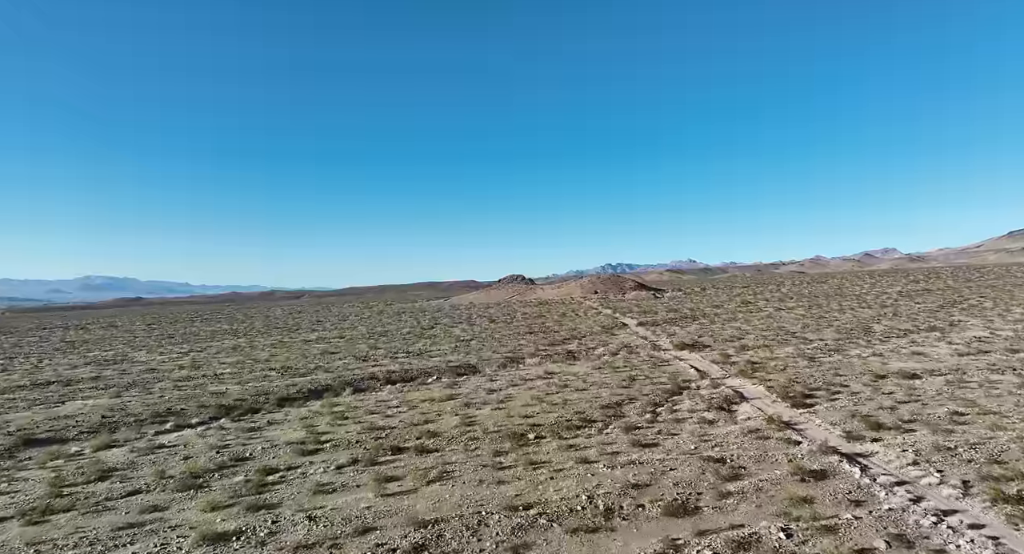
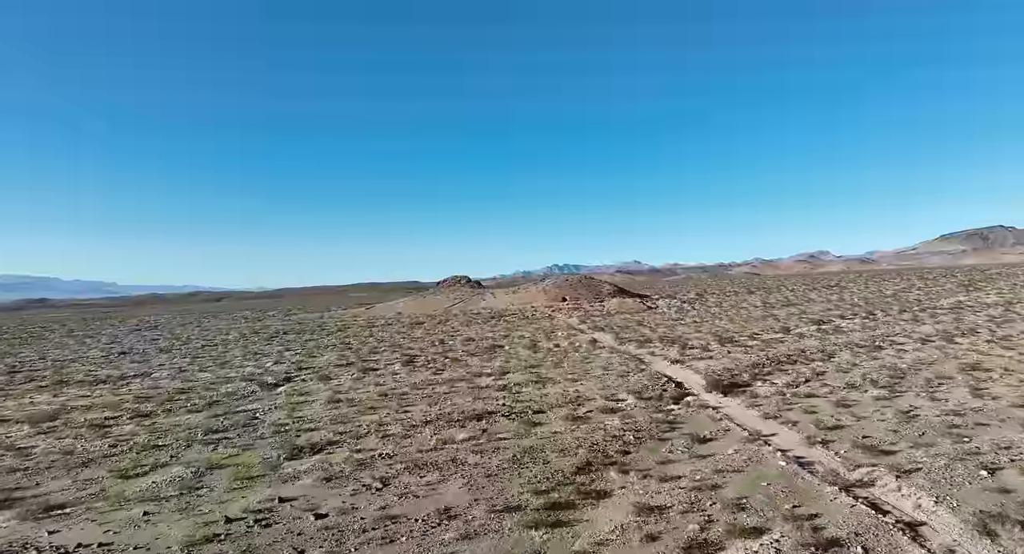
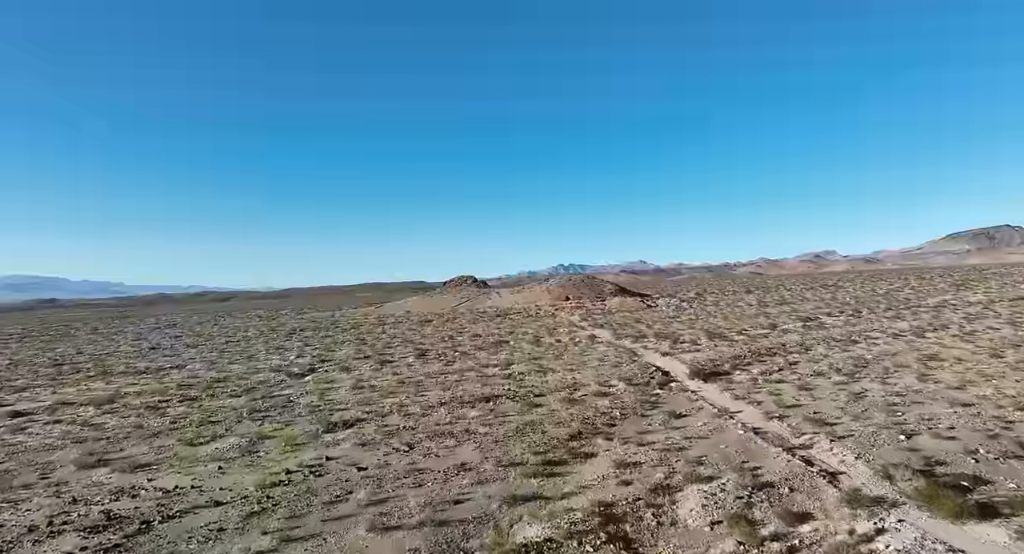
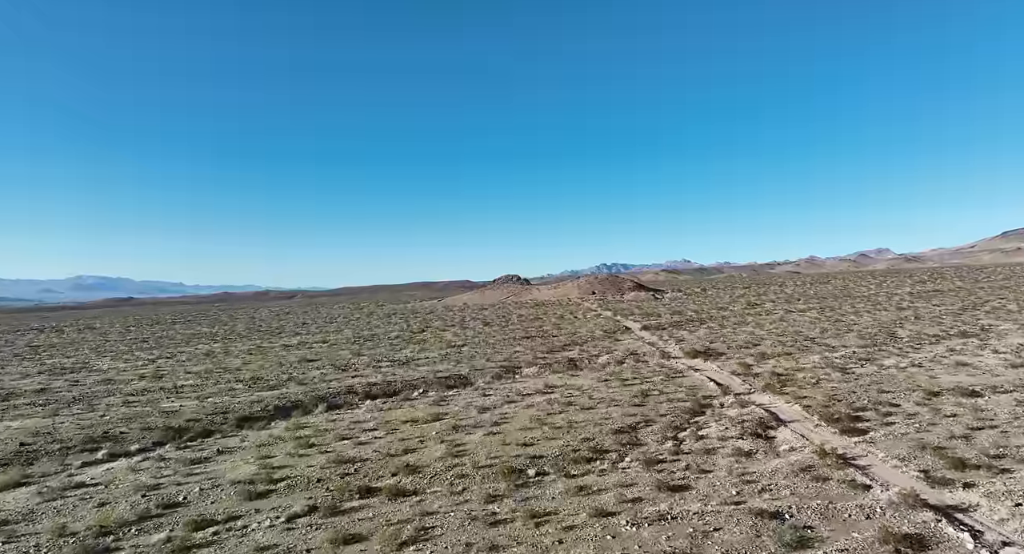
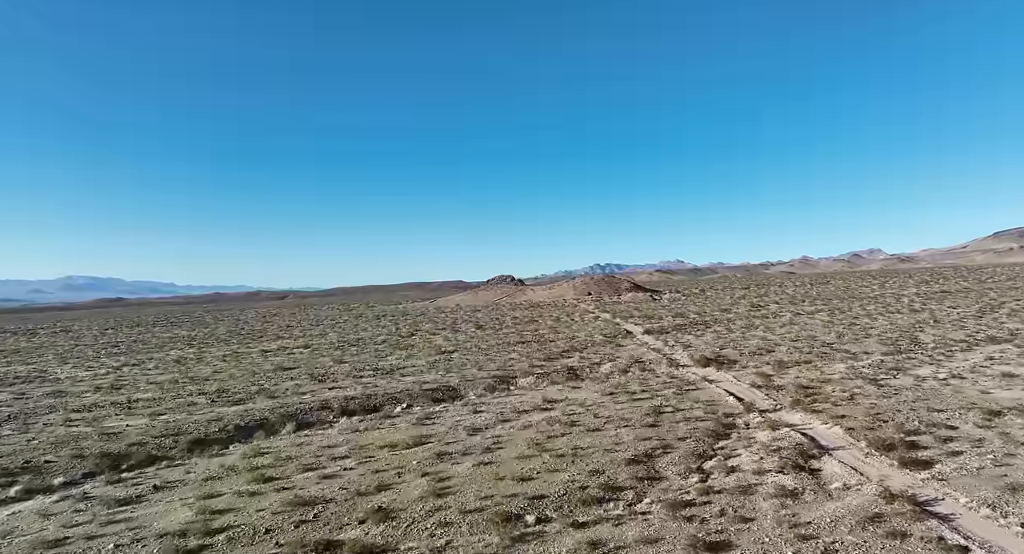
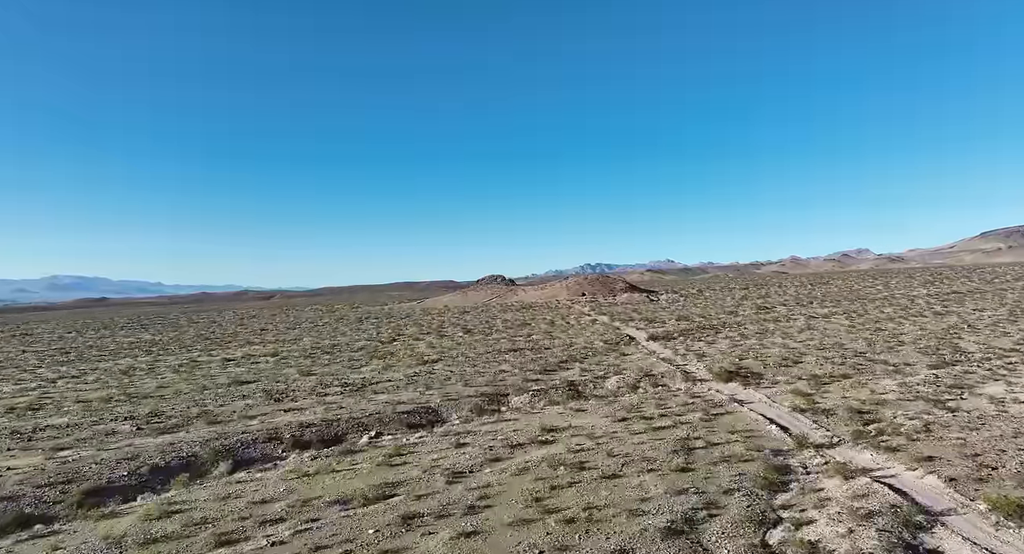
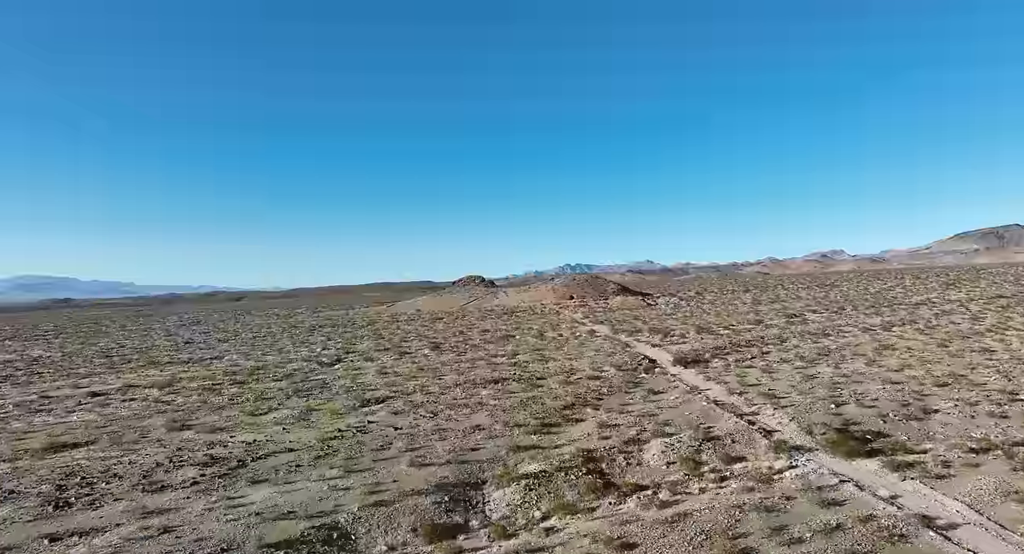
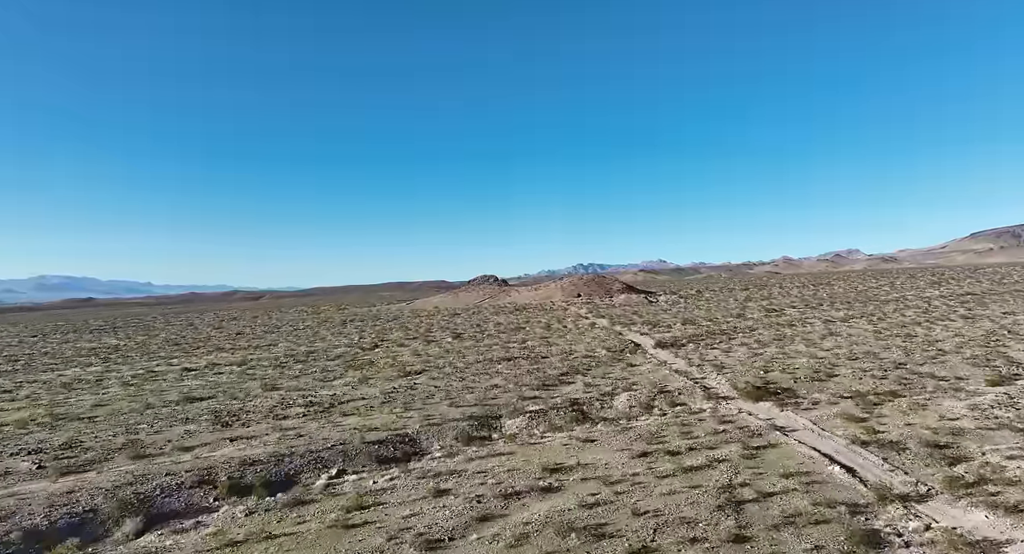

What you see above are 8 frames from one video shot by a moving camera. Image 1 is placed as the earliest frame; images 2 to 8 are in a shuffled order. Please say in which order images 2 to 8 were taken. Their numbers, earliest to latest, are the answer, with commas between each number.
4, 5, 6, 8, 7, 3, 2
